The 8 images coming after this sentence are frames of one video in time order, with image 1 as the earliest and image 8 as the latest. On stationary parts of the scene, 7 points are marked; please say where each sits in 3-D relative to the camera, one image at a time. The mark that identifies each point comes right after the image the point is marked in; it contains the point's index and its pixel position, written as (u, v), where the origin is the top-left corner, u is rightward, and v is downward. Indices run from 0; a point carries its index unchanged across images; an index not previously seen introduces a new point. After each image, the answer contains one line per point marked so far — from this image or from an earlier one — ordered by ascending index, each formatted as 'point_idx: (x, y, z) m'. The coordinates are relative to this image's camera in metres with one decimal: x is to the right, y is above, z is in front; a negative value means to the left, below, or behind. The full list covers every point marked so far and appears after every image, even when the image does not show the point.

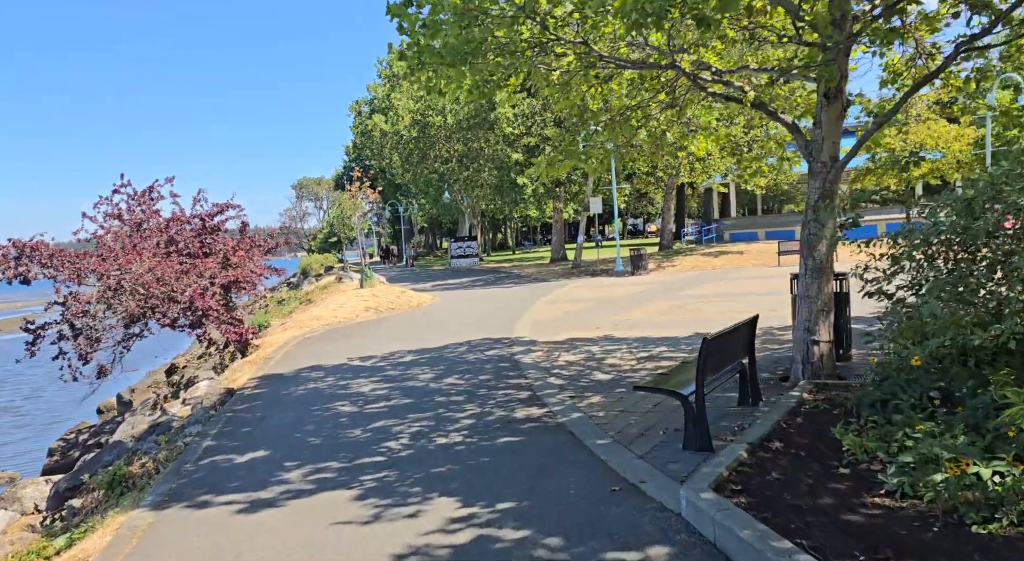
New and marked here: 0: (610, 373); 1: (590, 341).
0: (+1.1, -1.1, +8.5) m
1: (+1.2, -0.9, +11.1) m
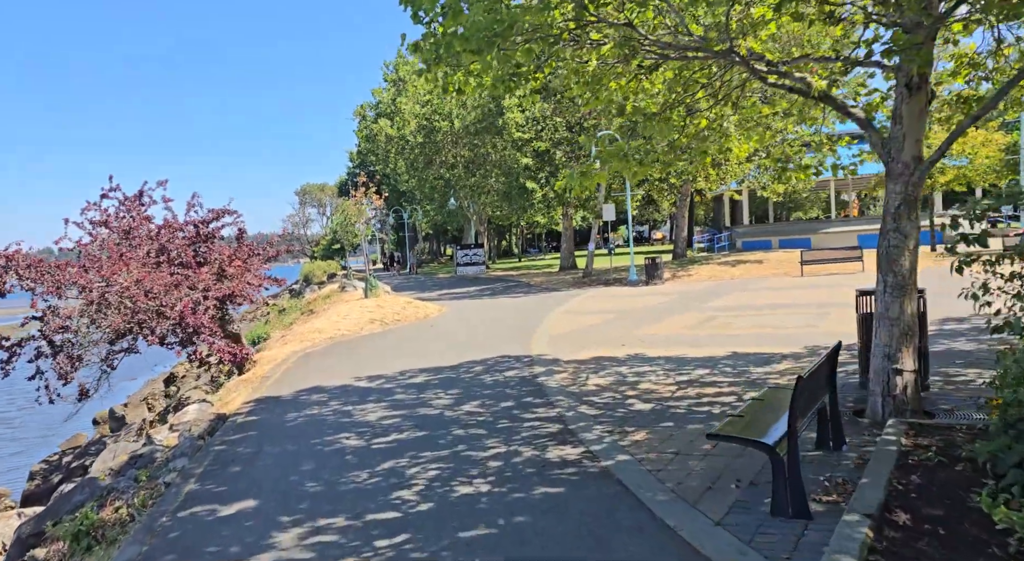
0: (+1.4, -1.3, +7.5) m
1: (+1.5, -1.1, +10.1) m
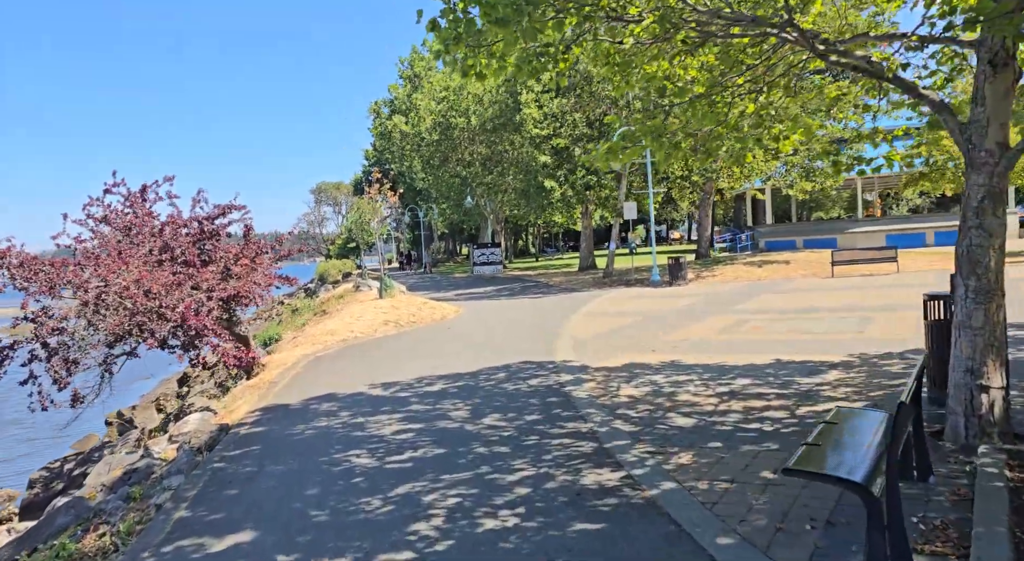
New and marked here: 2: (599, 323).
0: (+1.7, -1.3, +6.8) m
1: (+1.8, -1.1, +9.4) m
2: (+1.8, -0.9, +15.4) m
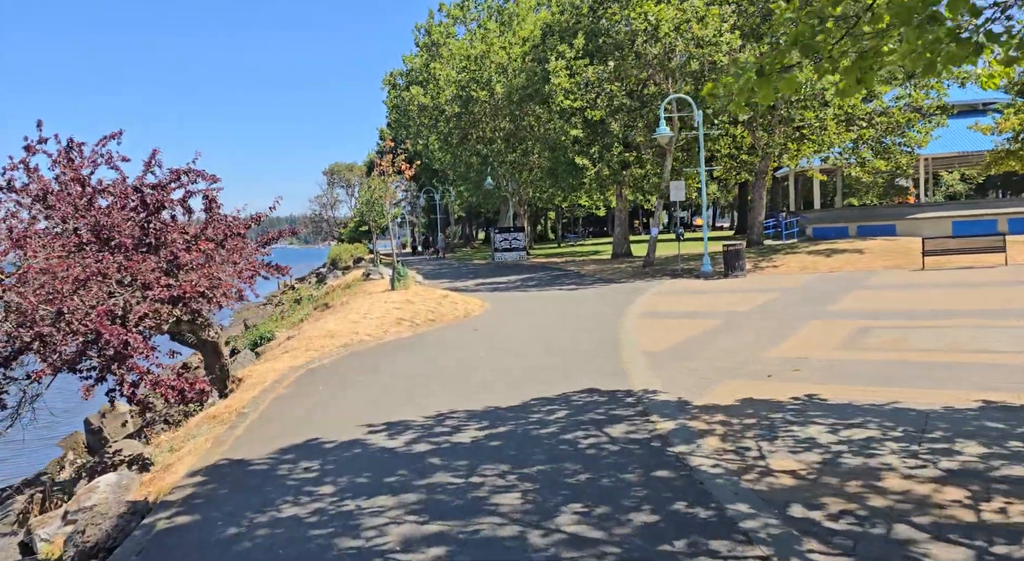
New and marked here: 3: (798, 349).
0: (+2.2, -1.3, +3.7) m
1: (+2.4, -1.1, +6.3) m
2: (+2.5, -0.8, +12.2) m
3: (+3.7, -0.9, +9.5) m
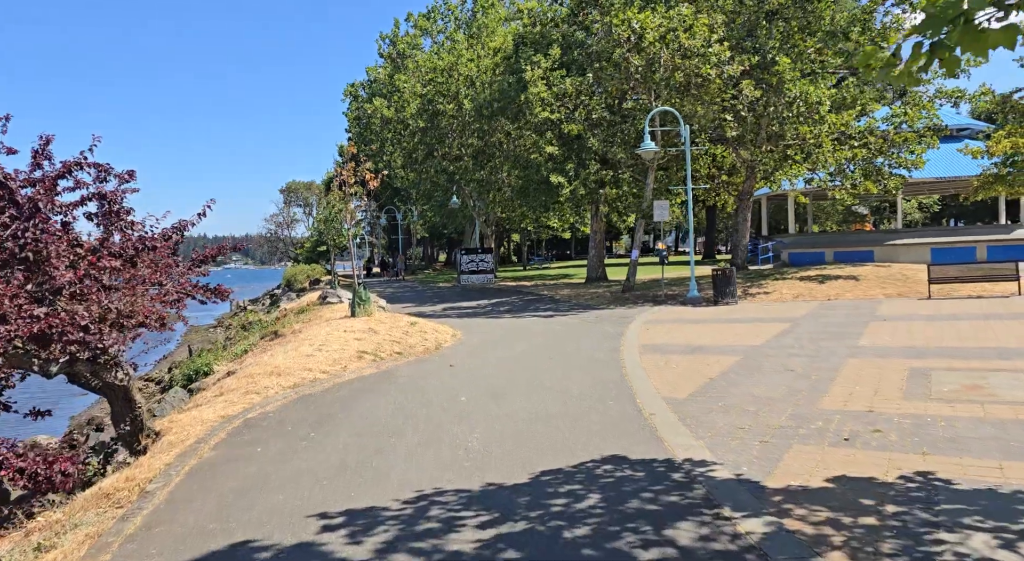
0: (+2.5, -1.5, +1.9) m
1: (+2.5, -1.4, +4.4) m
2: (+2.3, -1.2, +10.4) m
3: (+3.7, -1.2, +7.8) m
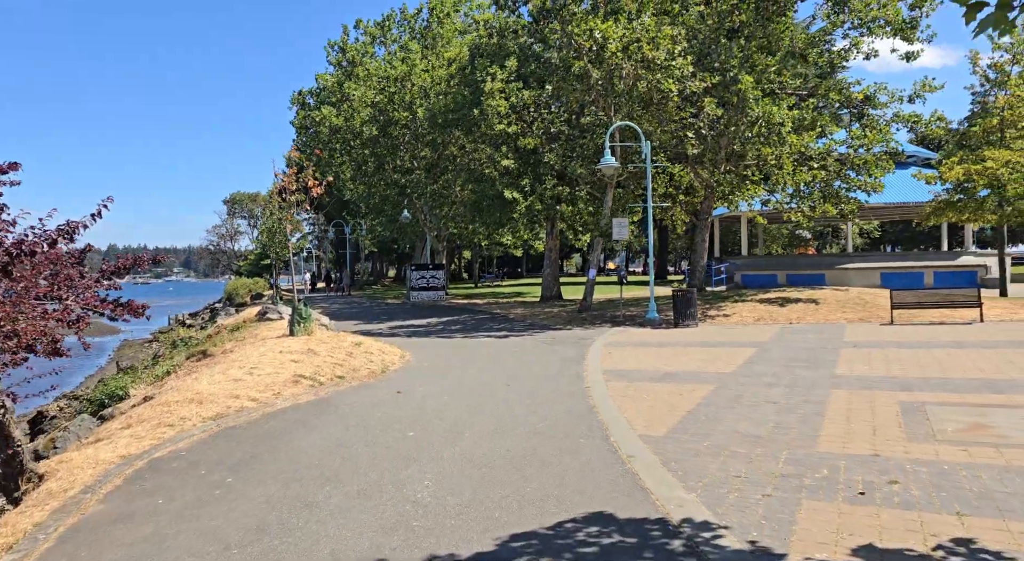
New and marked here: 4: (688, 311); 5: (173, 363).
0: (+2.5, -1.6, +1.0) m
1: (+2.3, -1.5, +3.6) m
2: (+1.7, -1.5, +9.5) m
3: (+3.2, -1.5, +7.0) m
4: (+4.6, -0.8, +19.2) m
5: (-6.7, -1.6, +14.4) m
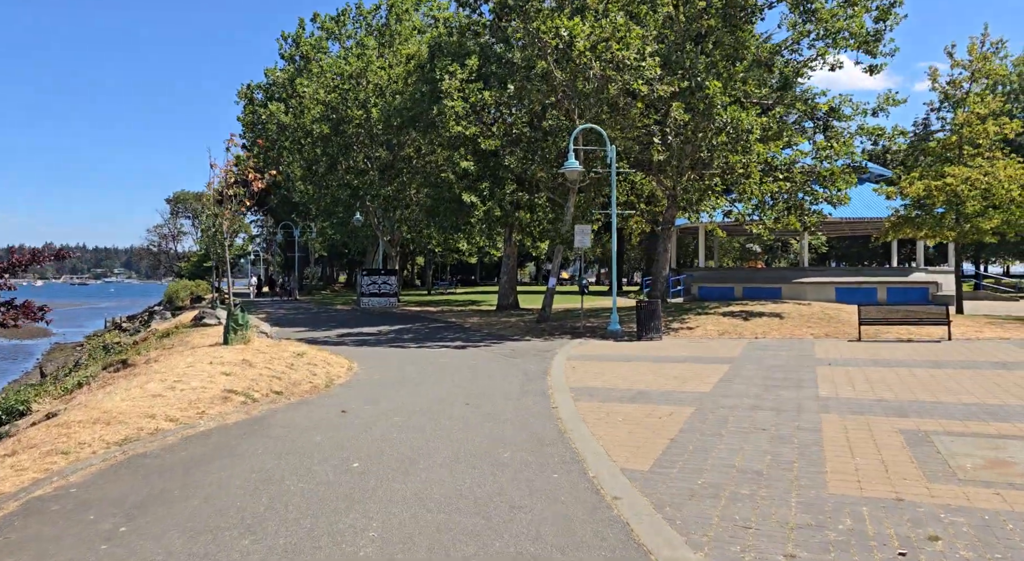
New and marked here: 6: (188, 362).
0: (+2.5, -1.6, +0.1) m
1: (+2.2, -1.6, +2.7) m
2: (+1.3, -1.6, +8.6) m
3: (+2.9, -1.6, +6.1) m
4: (+3.5, -1.1, +18.4) m
5: (-7.4, -1.6, +12.9) m
6: (-5.0, -1.3, +11.3) m
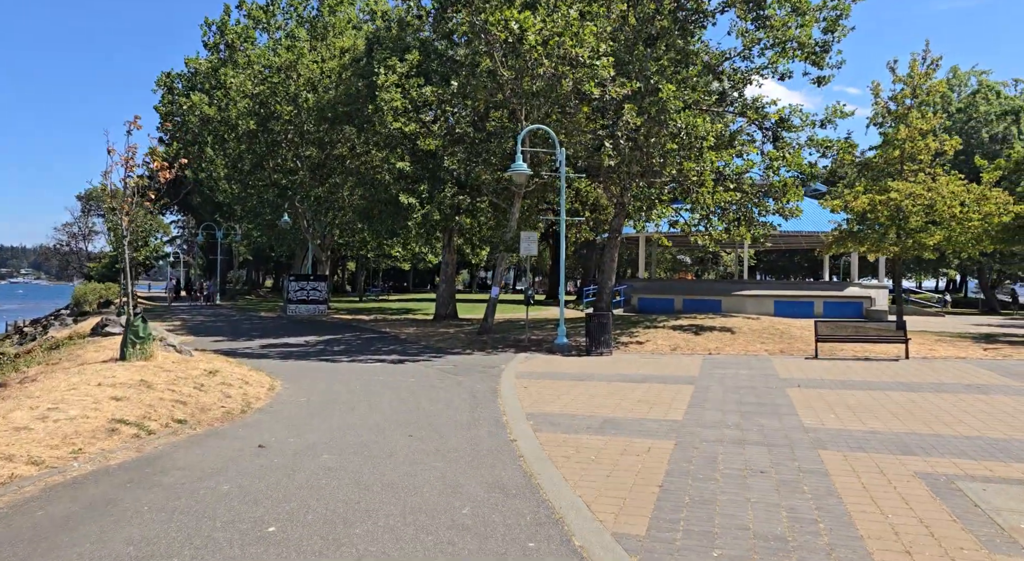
0: (+2.9, -1.7, -1.0) m
1: (+2.3, -1.7, +1.5) m
2: (+0.8, -1.7, +7.3) m
3: (+2.7, -1.7, +5.0) m
4: (+2.2, -1.4, +17.3) m
5: (-8.3, -1.7, +10.9) m
6: (-5.7, -1.3, +9.5) m
